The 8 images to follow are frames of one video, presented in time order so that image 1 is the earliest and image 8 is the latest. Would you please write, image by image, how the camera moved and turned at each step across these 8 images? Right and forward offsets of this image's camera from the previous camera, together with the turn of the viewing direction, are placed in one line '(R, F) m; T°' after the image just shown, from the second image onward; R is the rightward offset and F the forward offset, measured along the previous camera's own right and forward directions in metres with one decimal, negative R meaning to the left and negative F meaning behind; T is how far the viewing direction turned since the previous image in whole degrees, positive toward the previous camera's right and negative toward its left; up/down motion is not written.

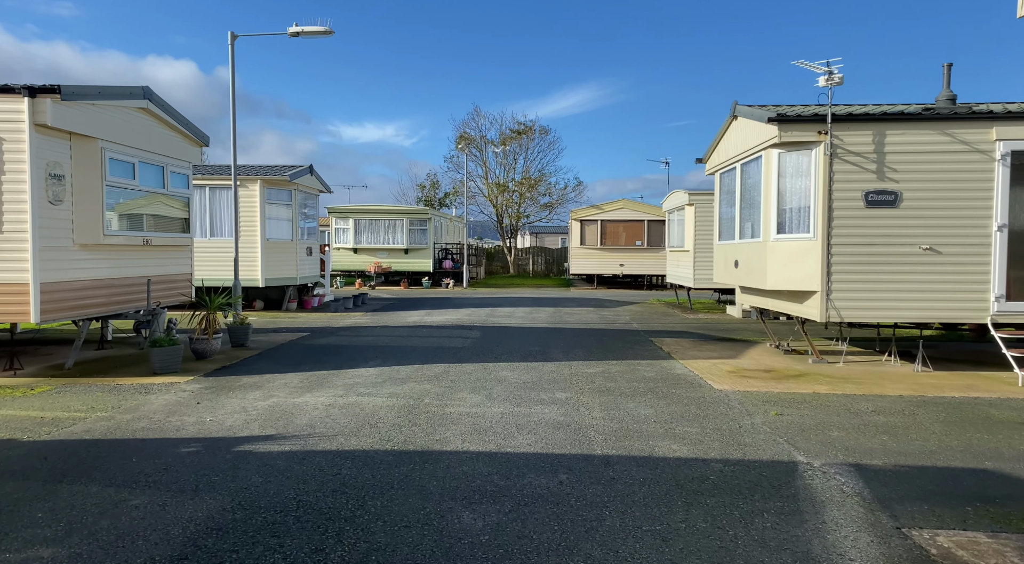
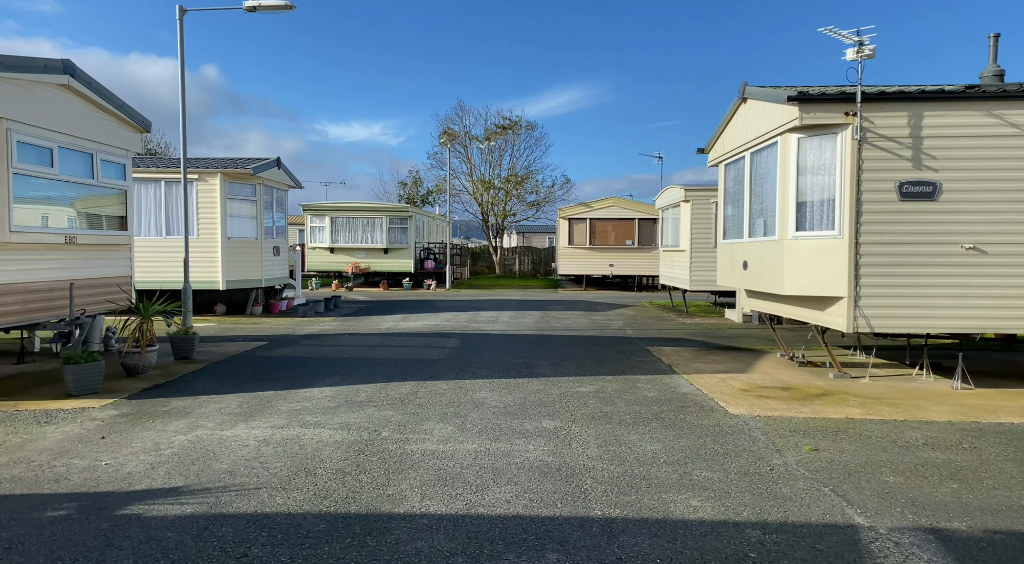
(+0.1, +1.1) m; +1°
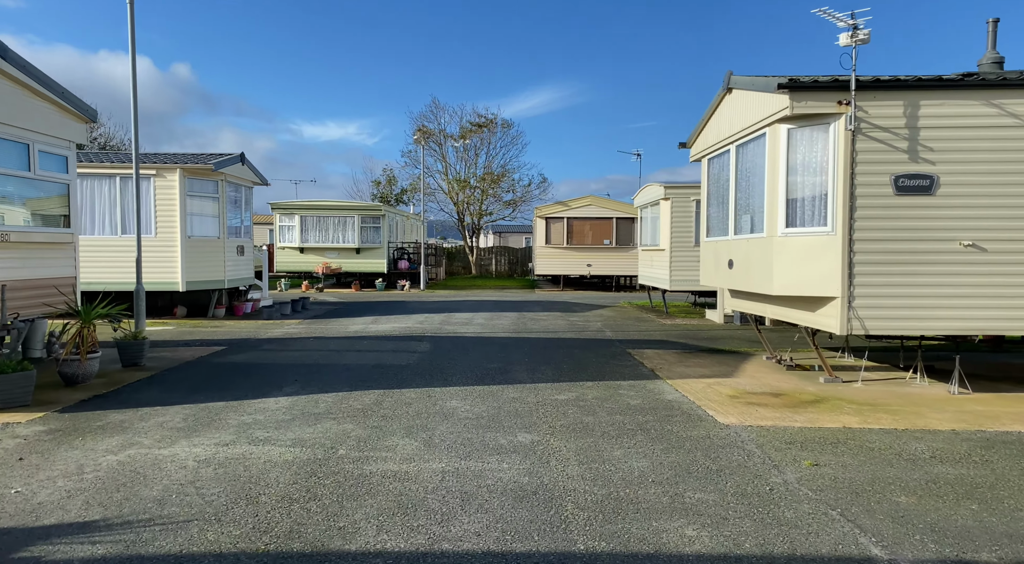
(0.0, +0.5) m; +2°
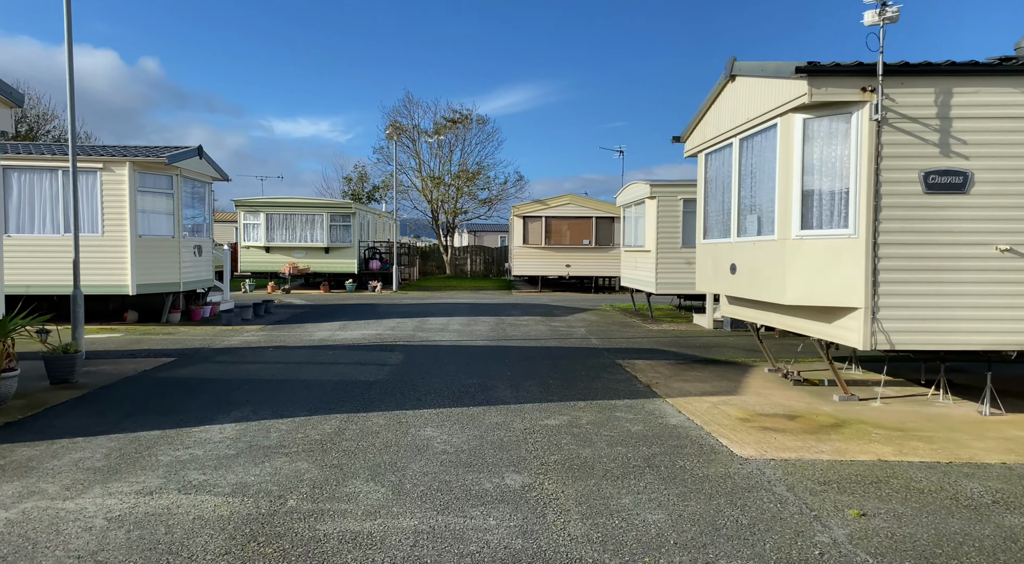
(-0.1, +0.8) m; +2°
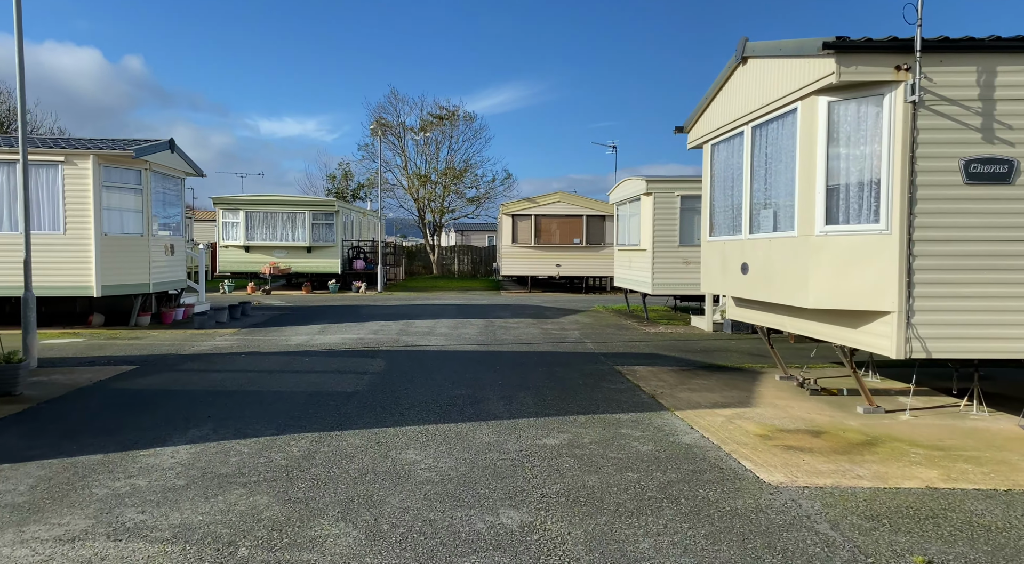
(0.0, +0.6) m; +1°
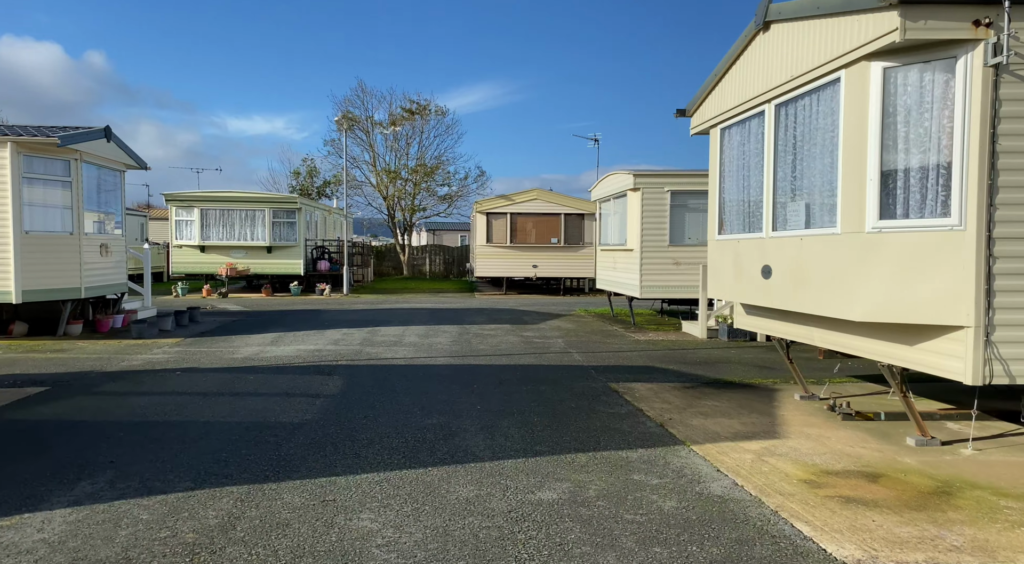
(-0.1, +1.1) m; +2°
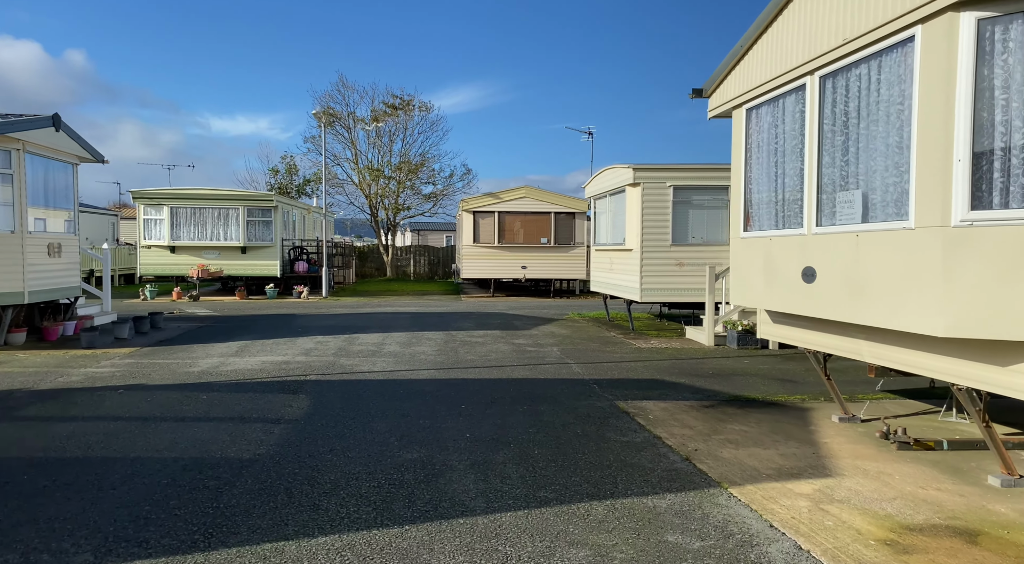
(-0.1, +0.9) m; +1°
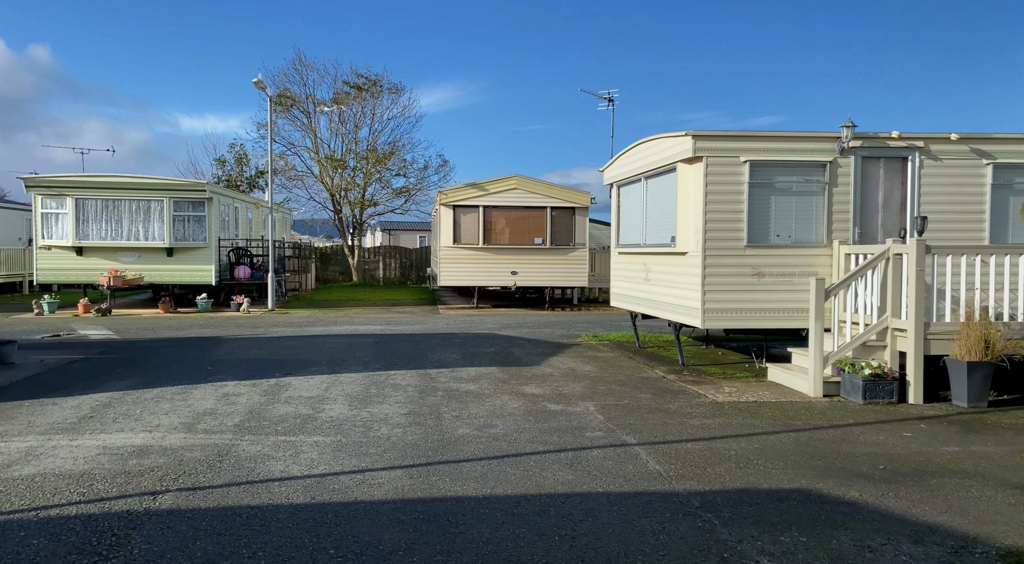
(-0.4, +3.5) m; +2°
